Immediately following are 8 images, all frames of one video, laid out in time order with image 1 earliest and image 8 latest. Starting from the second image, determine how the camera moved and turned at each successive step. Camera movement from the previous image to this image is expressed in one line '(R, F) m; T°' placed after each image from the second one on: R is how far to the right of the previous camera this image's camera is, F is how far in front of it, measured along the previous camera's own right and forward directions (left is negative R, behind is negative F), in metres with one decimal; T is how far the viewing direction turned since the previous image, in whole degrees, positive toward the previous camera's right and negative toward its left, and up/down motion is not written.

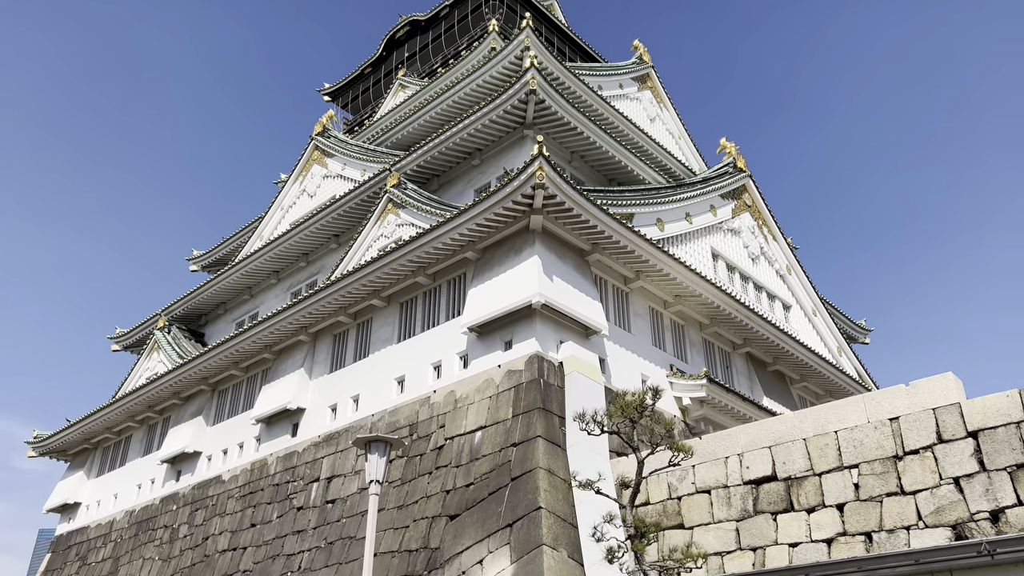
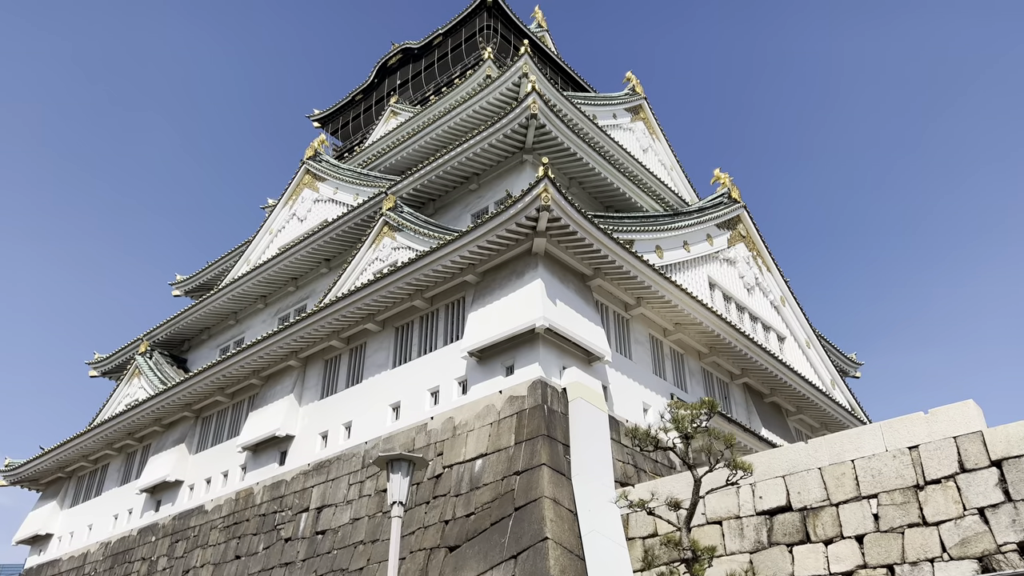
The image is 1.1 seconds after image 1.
(-0.4, +0.3) m; +1°
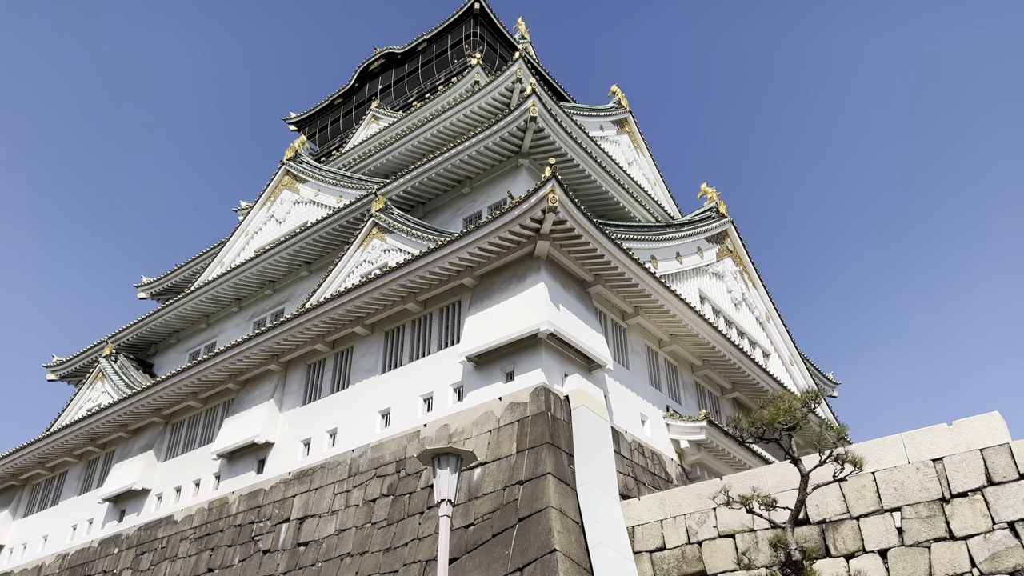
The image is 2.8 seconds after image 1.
(-0.6, +0.4) m; +3°
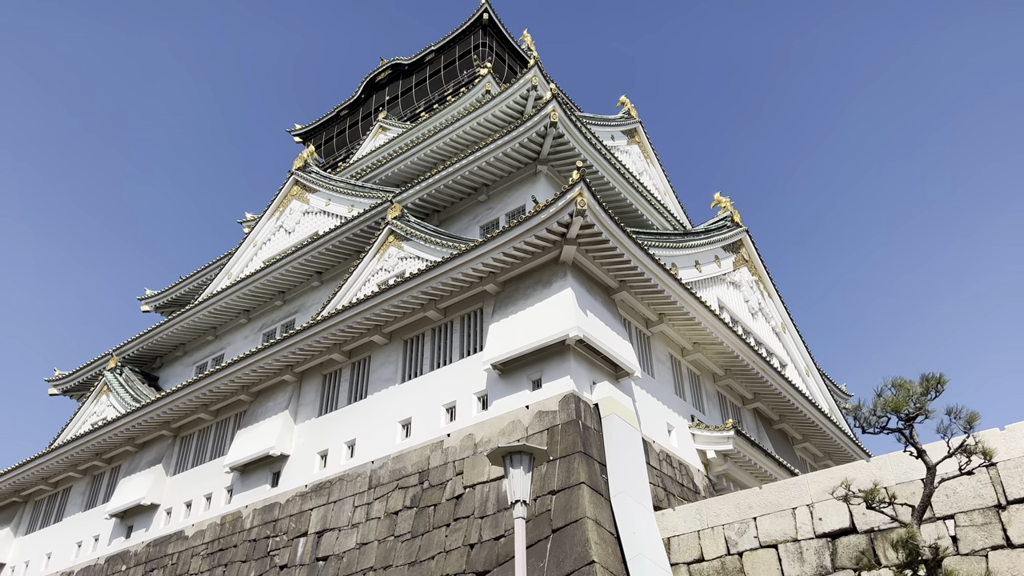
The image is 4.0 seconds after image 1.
(-0.5, +0.3) m; 0°
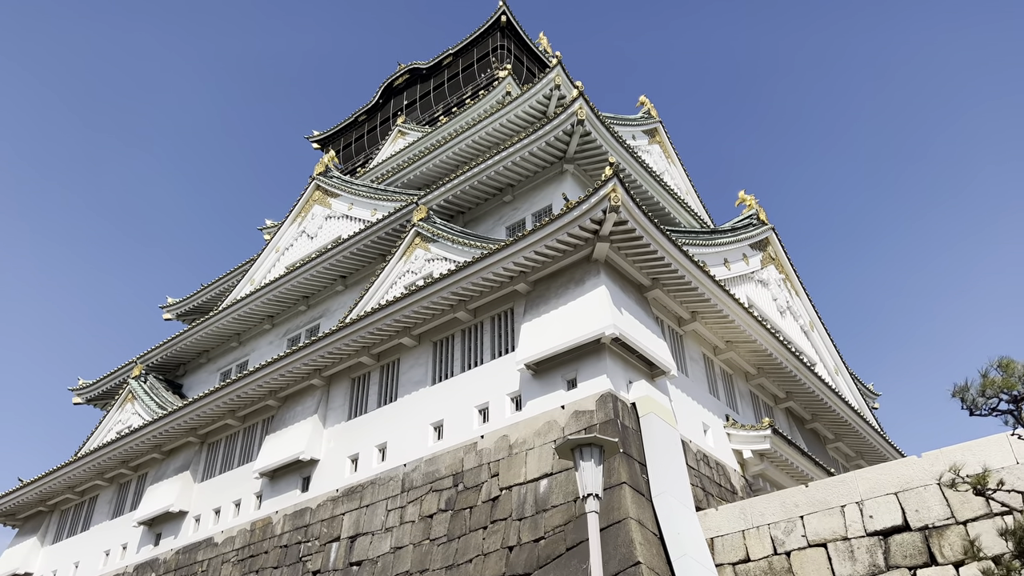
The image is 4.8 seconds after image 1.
(-0.3, +0.2) m; -1°
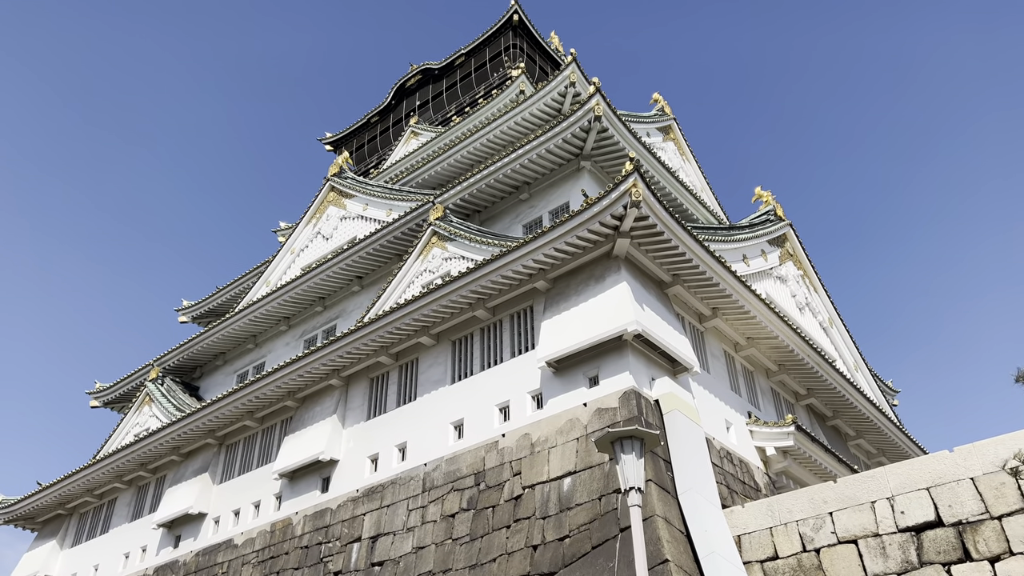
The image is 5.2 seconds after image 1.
(-0.2, +0.1) m; -1°
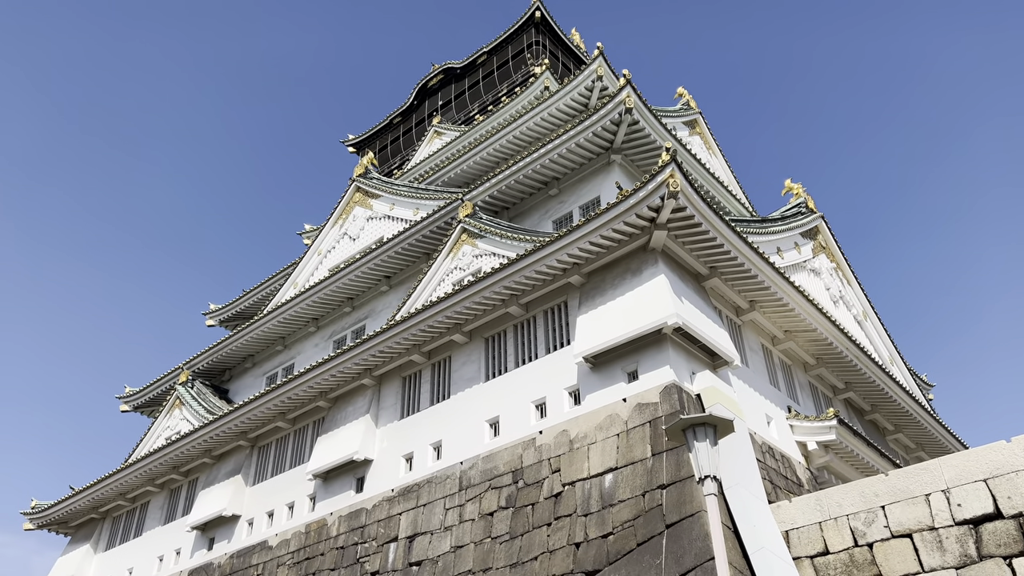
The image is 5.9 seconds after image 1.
(-0.3, +0.1) m; -1°
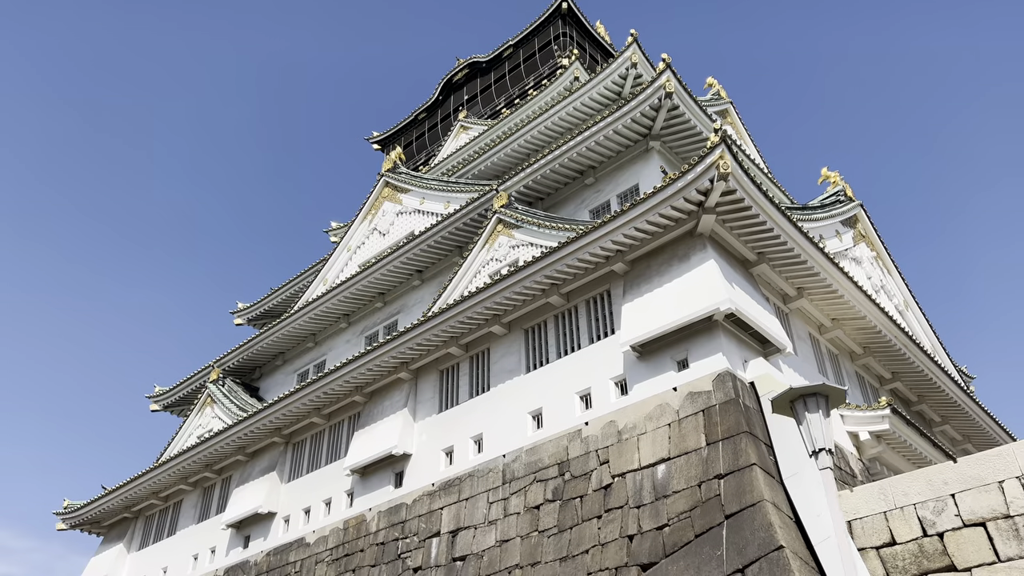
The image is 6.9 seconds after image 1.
(-0.4, +0.3) m; -1°
